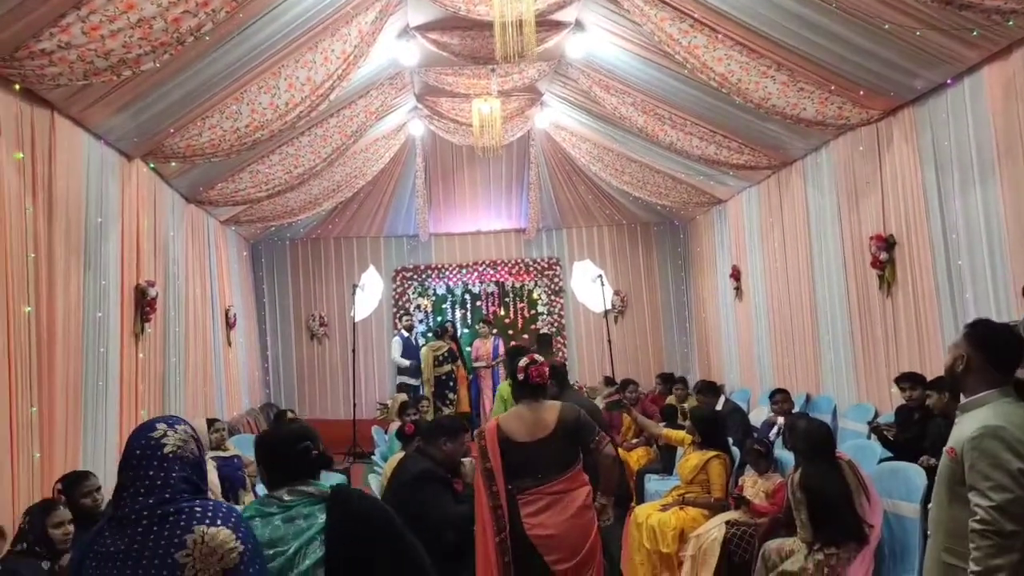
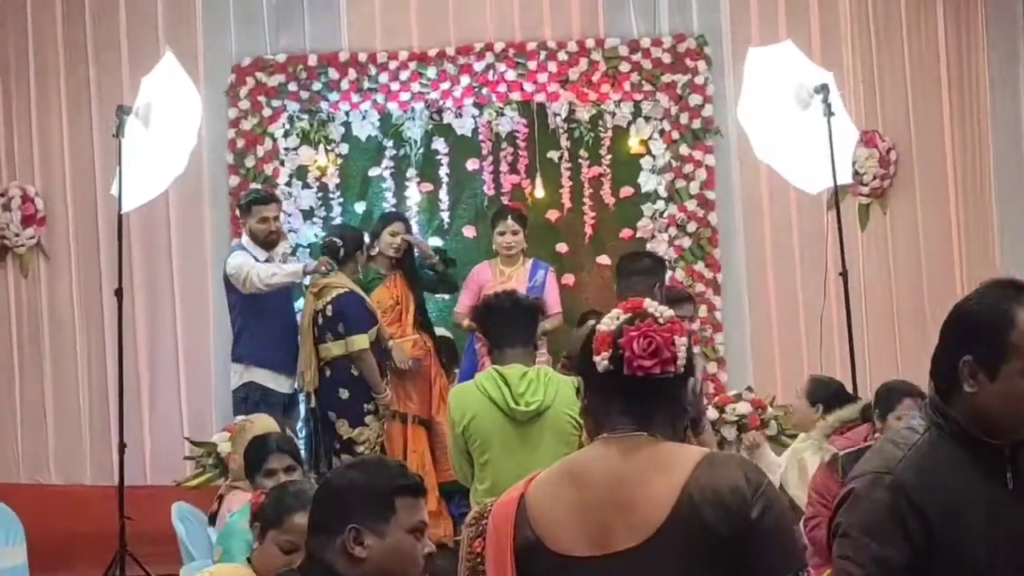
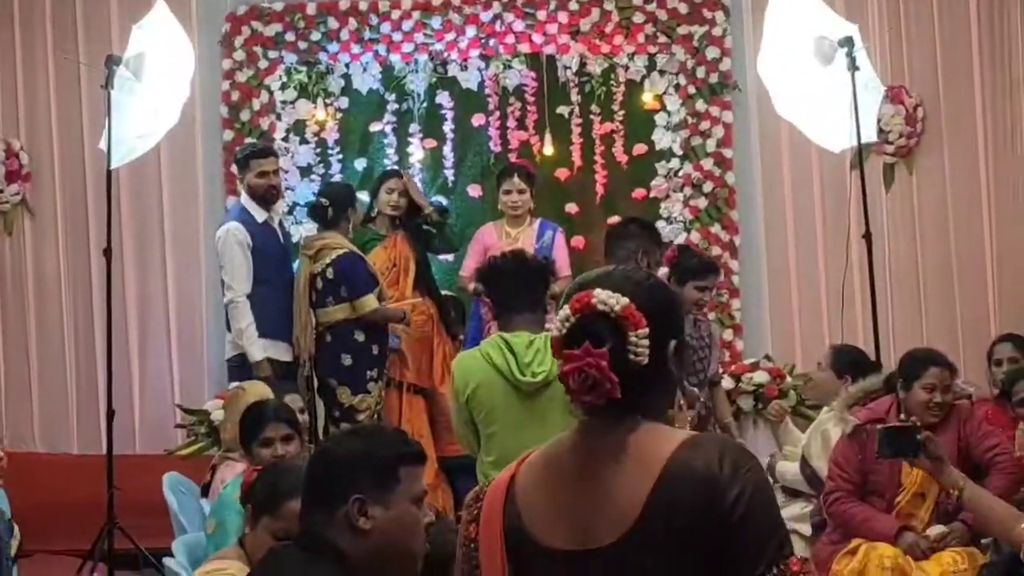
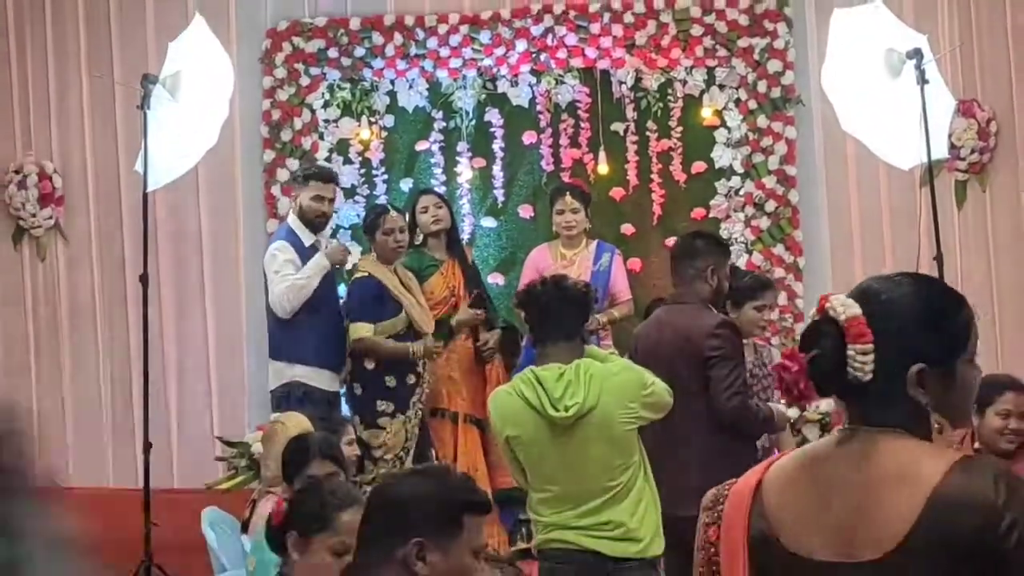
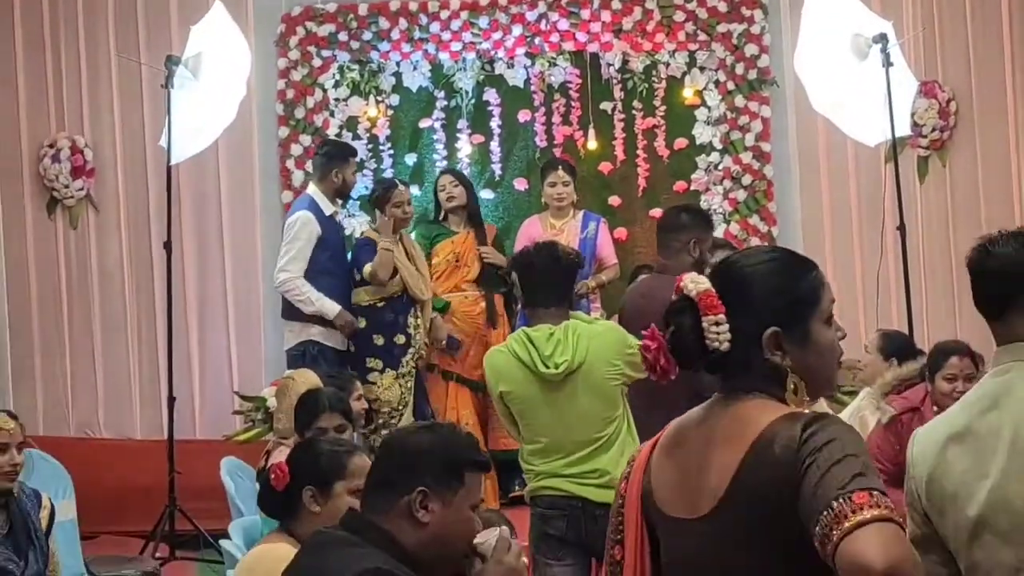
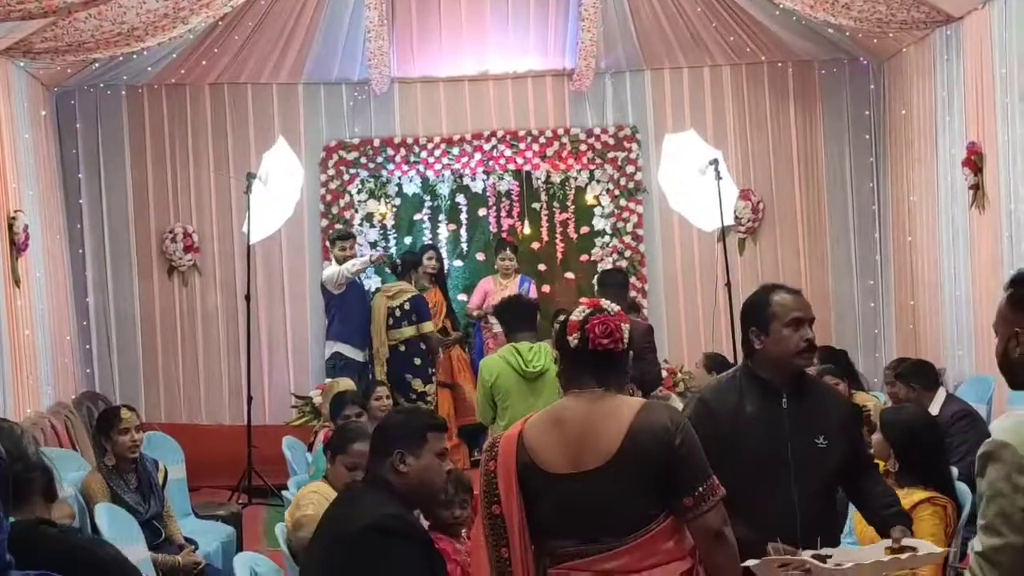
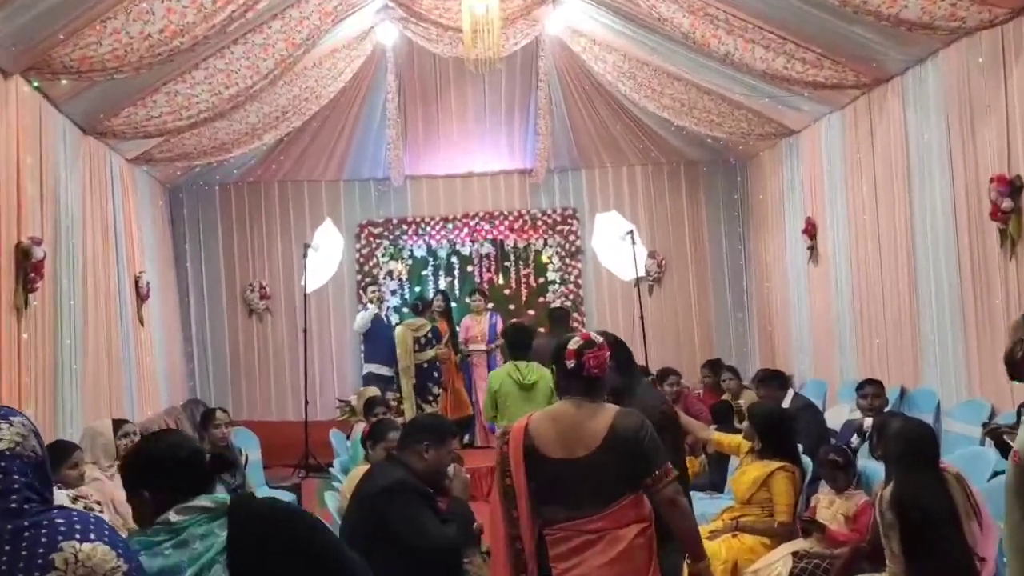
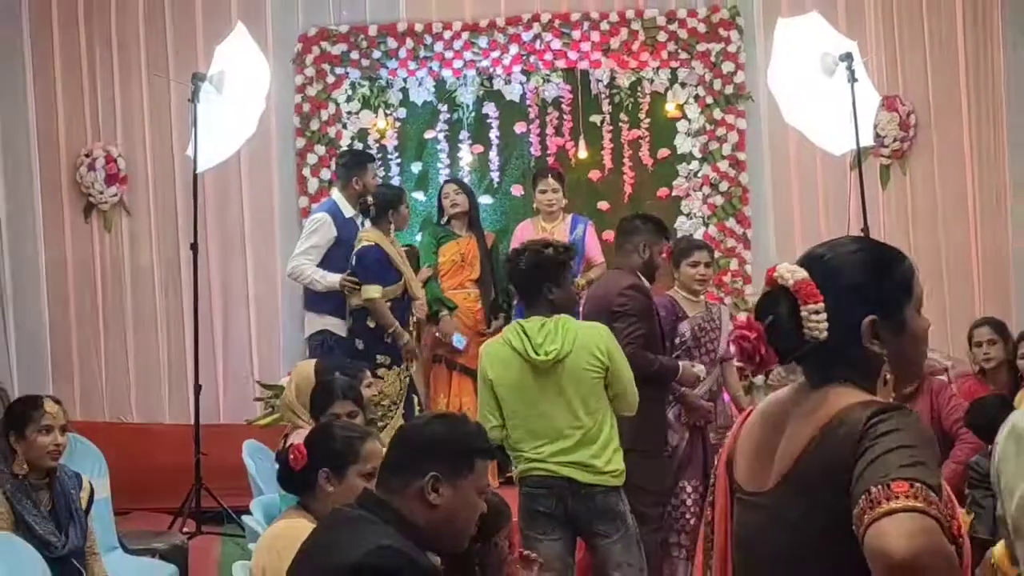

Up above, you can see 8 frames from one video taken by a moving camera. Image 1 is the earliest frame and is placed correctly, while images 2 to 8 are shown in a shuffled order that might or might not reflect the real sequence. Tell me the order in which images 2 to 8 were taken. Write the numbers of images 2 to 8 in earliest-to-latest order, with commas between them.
7, 6, 2, 3, 4, 5, 8
